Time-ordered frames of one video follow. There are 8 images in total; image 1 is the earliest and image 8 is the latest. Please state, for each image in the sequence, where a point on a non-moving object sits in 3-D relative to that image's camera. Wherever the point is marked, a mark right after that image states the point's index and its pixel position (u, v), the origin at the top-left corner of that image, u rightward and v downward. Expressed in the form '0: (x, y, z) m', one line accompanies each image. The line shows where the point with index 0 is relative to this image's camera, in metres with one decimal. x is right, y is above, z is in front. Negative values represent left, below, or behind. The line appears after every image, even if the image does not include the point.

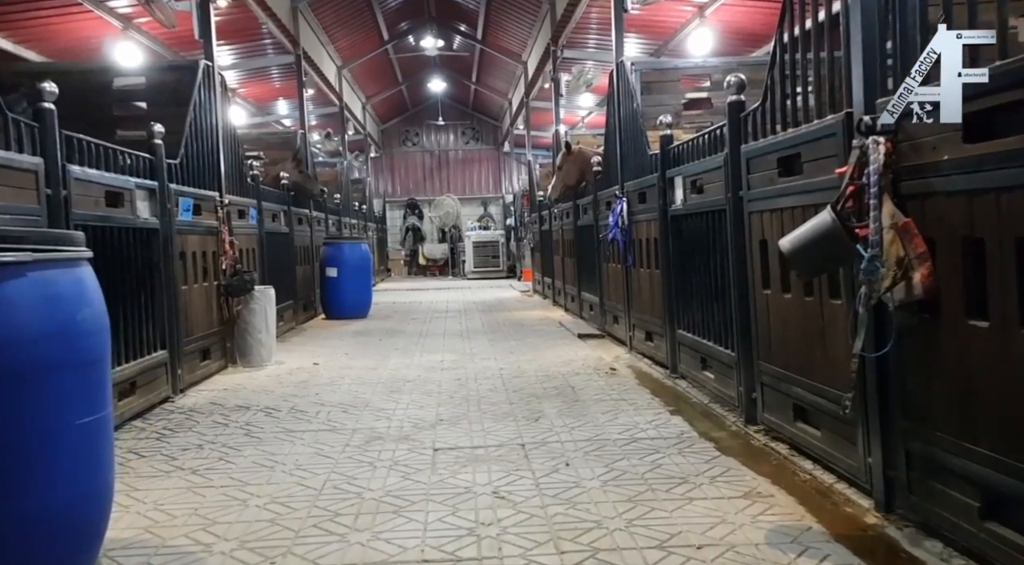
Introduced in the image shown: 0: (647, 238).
0: (+0.9, +0.3, +6.2) m
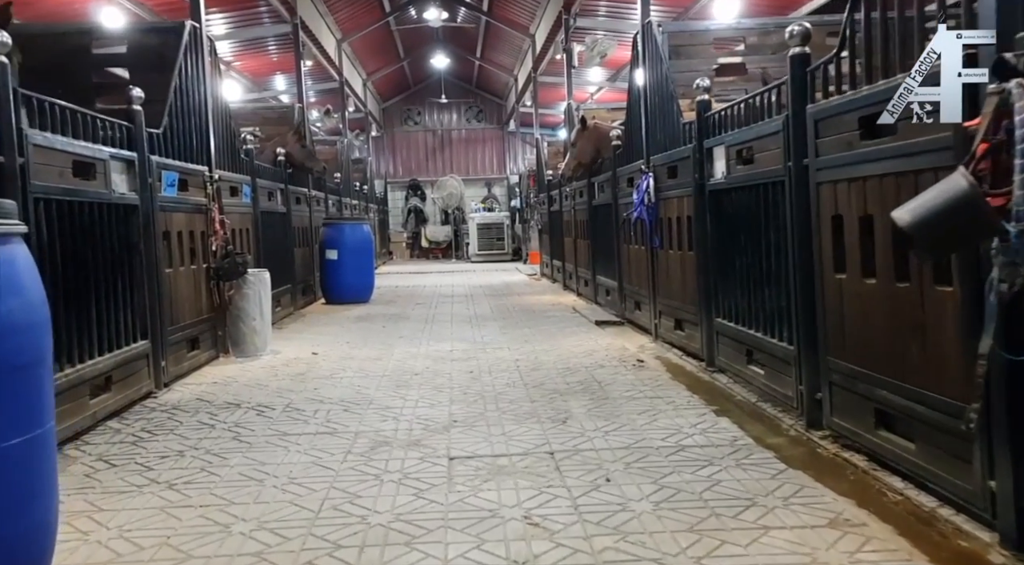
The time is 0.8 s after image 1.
0: (+1.1, +0.4, +5.7) m
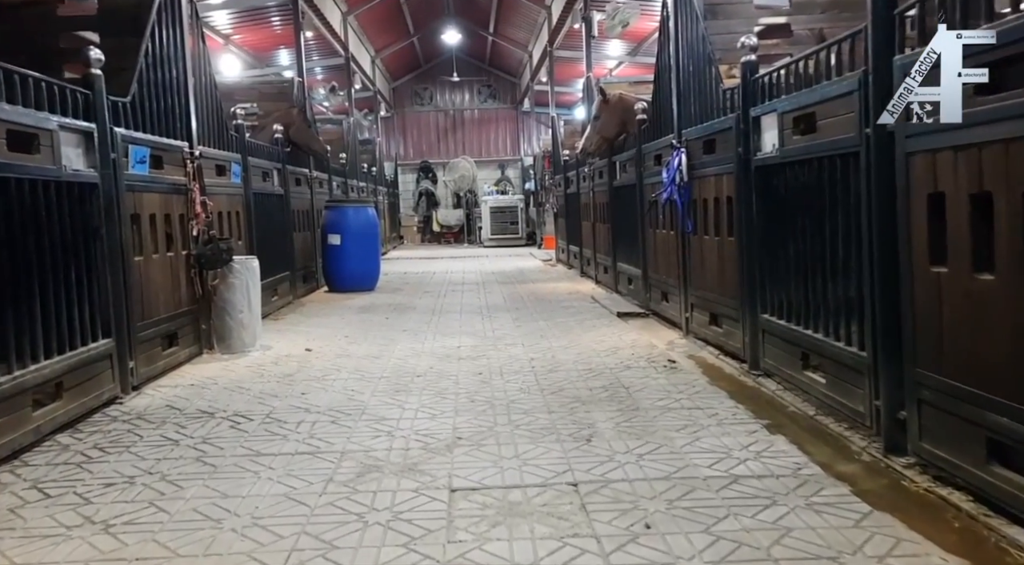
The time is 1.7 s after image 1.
0: (+1.1, +0.5, +5.0) m
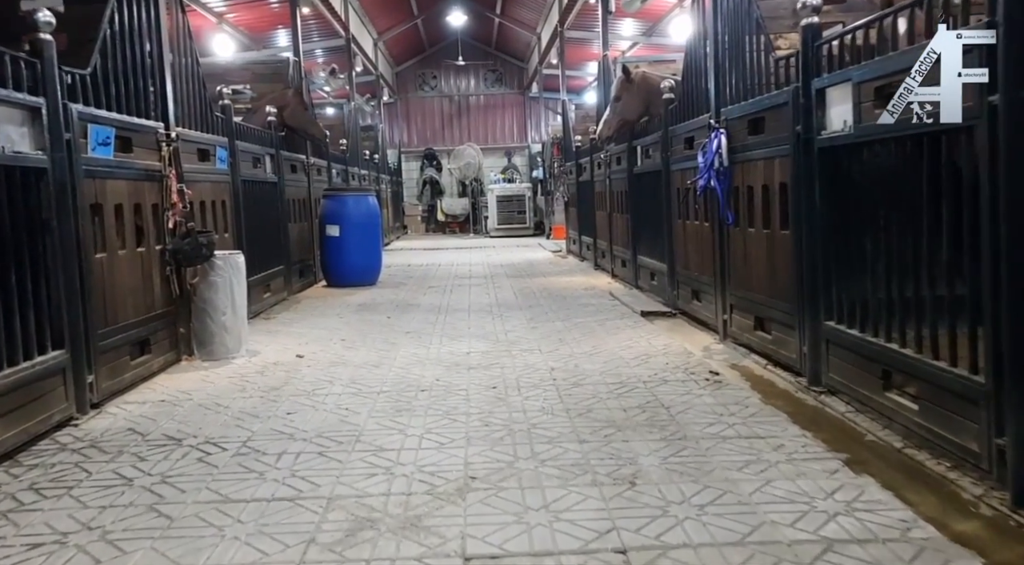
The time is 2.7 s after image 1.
0: (+1.2, +0.5, +4.4) m
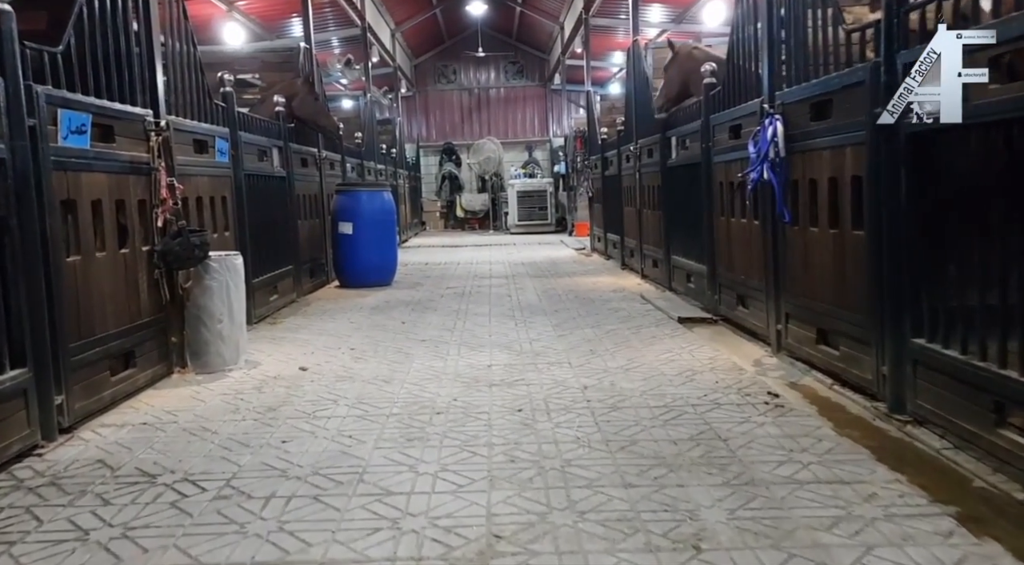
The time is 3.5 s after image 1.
0: (+1.3, +0.5, +3.8) m
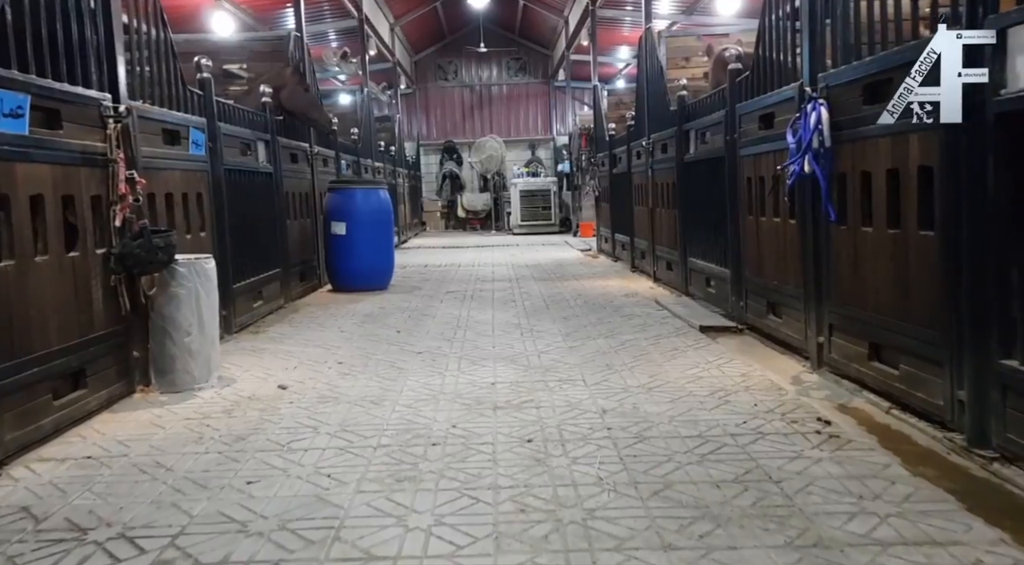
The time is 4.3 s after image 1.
0: (+1.4, +0.4, +3.3) m
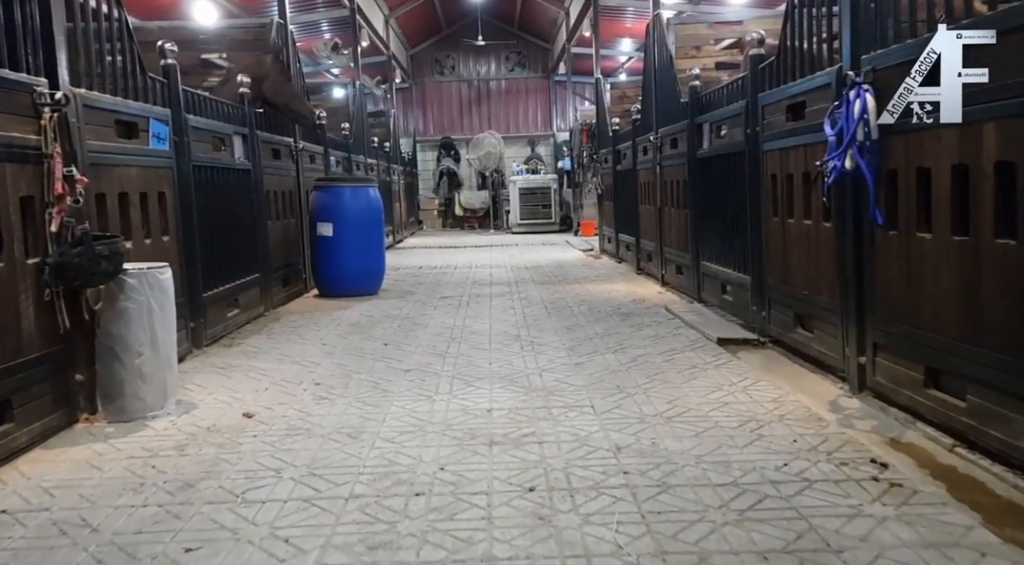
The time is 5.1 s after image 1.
0: (+1.4, +0.4, +2.7) m
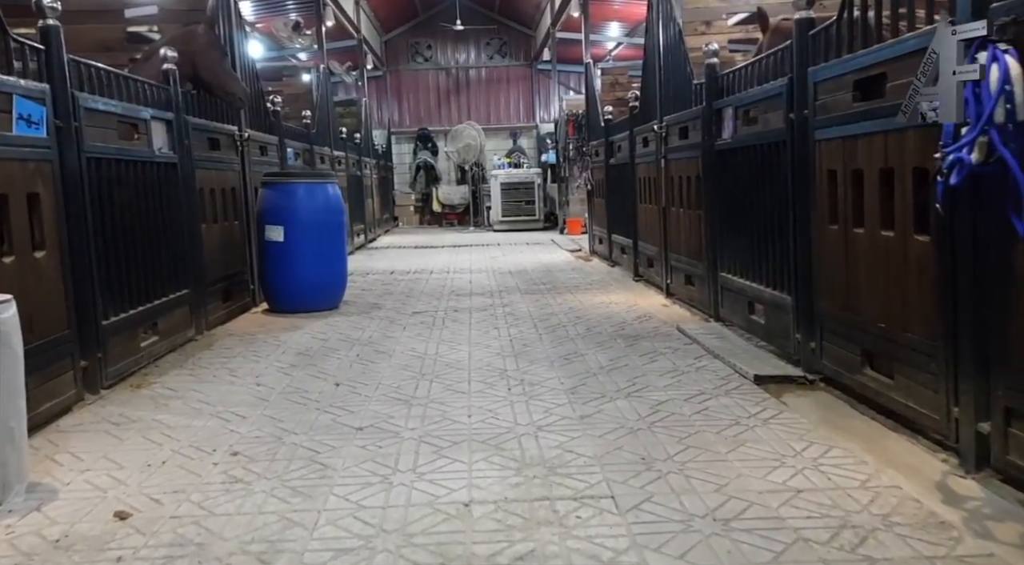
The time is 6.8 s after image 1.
0: (+1.4, +0.3, +1.7) m
